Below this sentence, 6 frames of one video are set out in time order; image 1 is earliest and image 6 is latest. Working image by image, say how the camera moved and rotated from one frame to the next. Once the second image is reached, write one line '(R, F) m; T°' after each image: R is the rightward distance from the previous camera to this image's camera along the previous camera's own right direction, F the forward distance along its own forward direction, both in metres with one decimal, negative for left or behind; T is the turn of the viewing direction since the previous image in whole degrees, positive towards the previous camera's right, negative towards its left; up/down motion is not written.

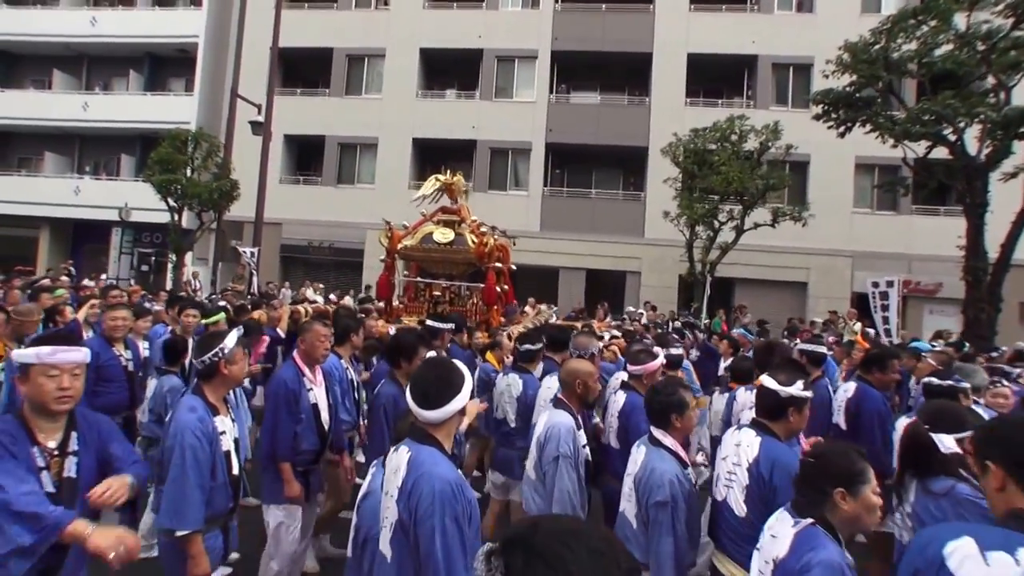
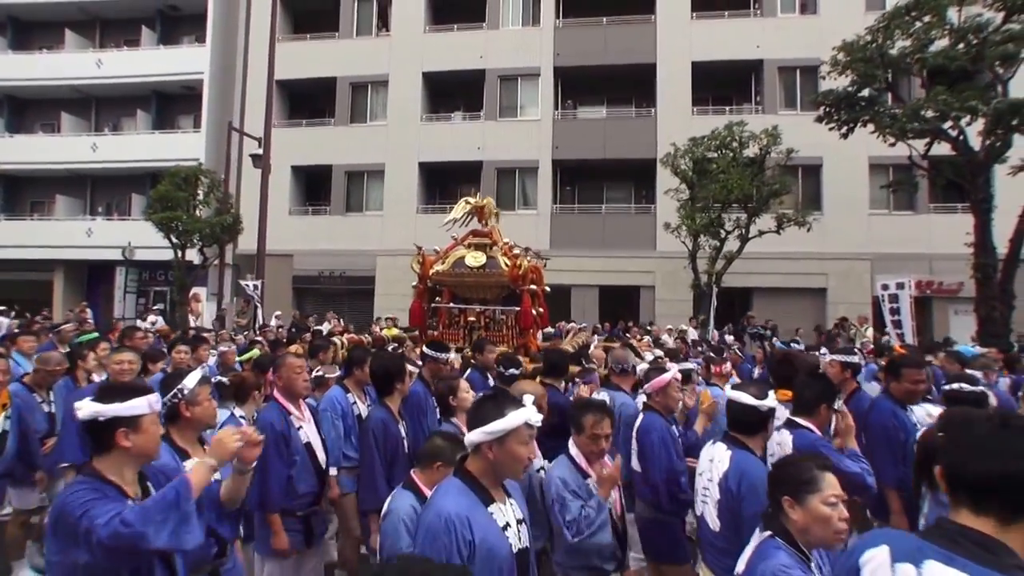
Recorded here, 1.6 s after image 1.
(+0.5, +0.1) m; -3°
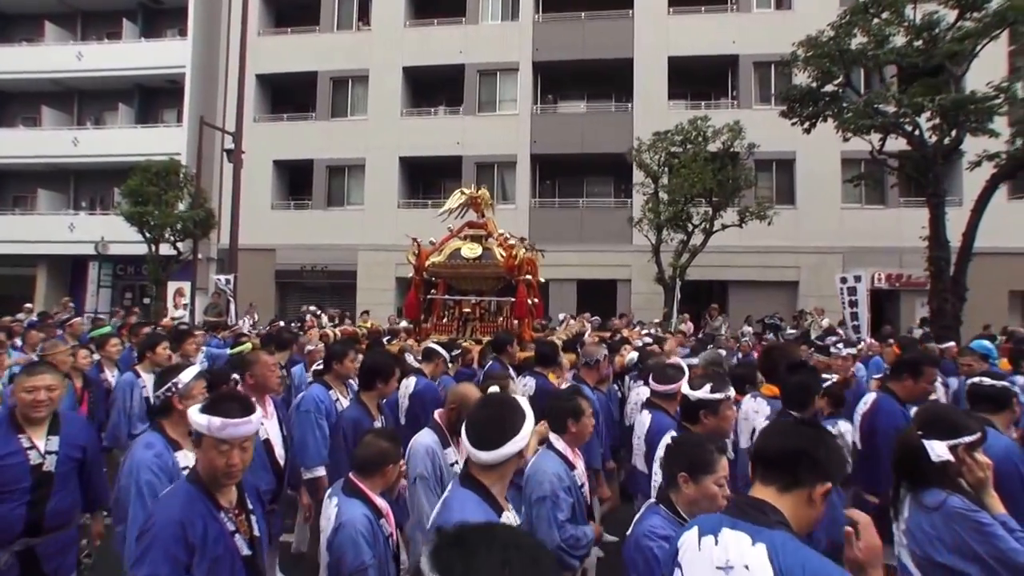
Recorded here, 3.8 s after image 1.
(+0.6, -0.2) m; -1°
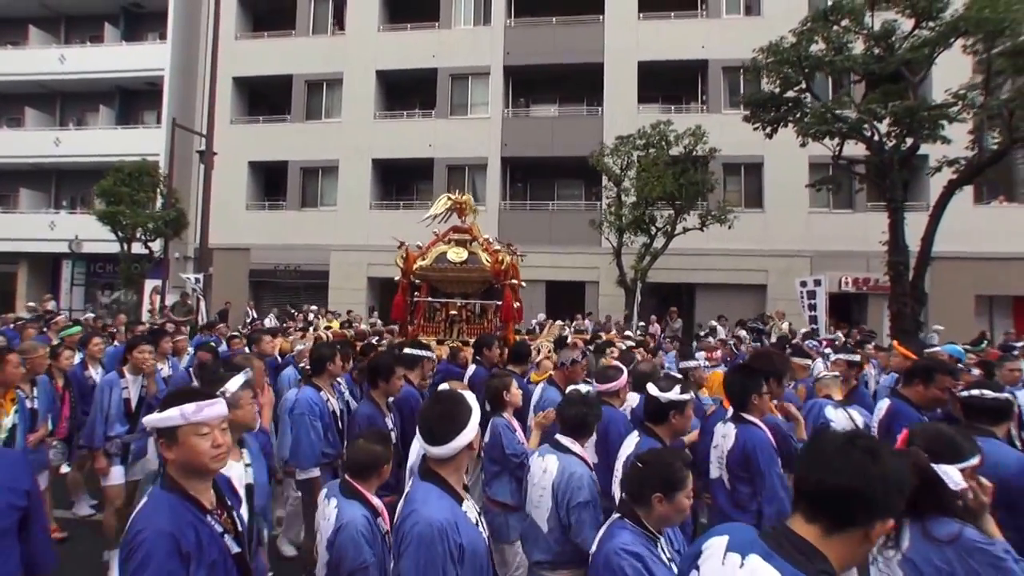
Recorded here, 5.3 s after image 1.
(+0.5, -0.1) m; 0°
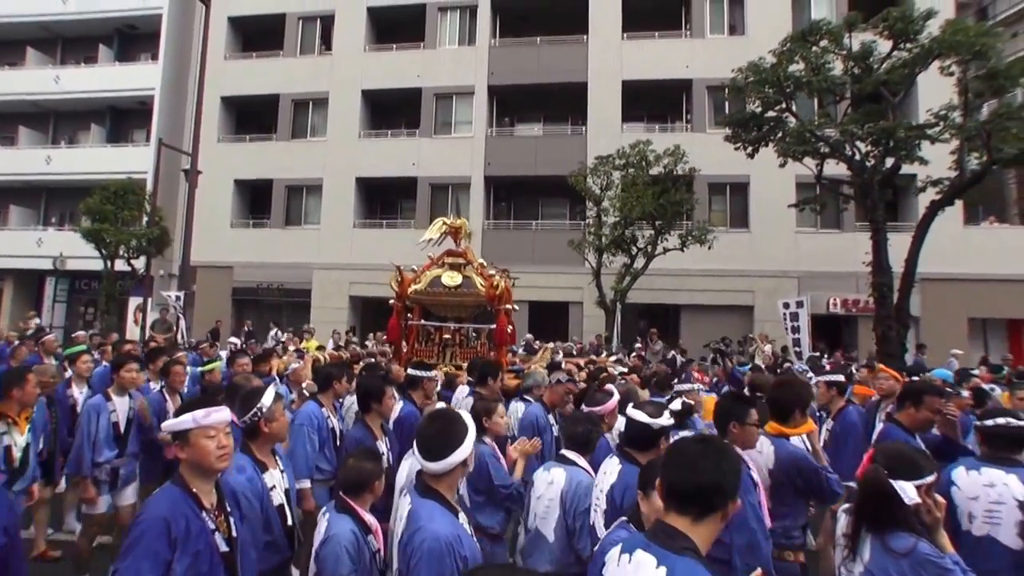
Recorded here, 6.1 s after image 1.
(+0.3, +0.2) m; 0°
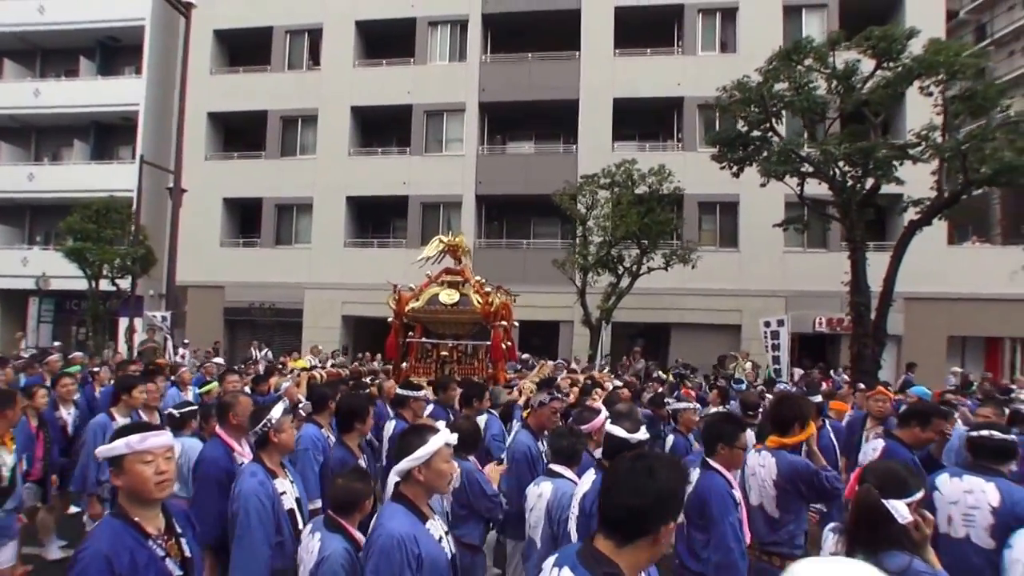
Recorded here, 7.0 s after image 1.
(+0.3, +0.1) m; 0°
